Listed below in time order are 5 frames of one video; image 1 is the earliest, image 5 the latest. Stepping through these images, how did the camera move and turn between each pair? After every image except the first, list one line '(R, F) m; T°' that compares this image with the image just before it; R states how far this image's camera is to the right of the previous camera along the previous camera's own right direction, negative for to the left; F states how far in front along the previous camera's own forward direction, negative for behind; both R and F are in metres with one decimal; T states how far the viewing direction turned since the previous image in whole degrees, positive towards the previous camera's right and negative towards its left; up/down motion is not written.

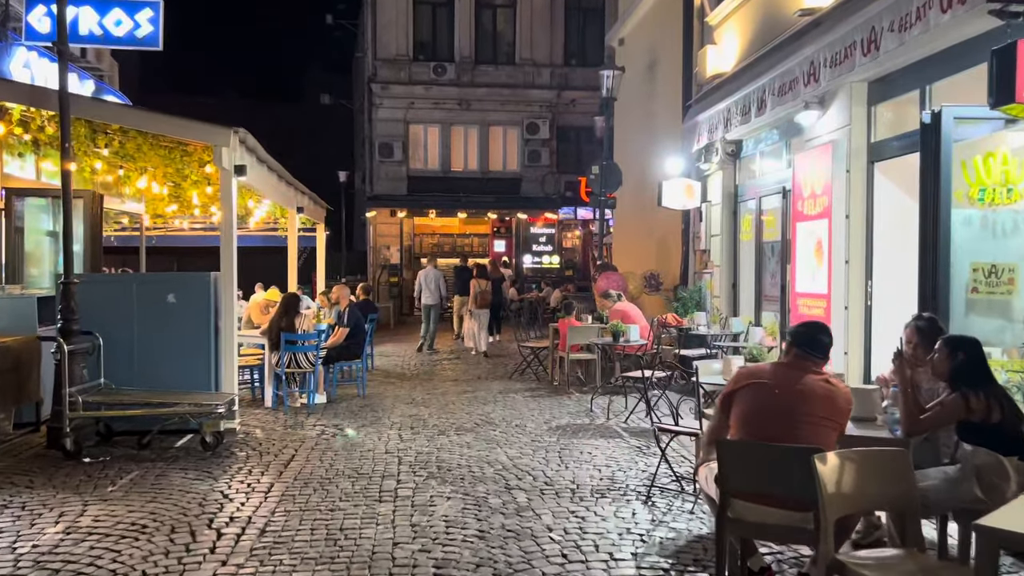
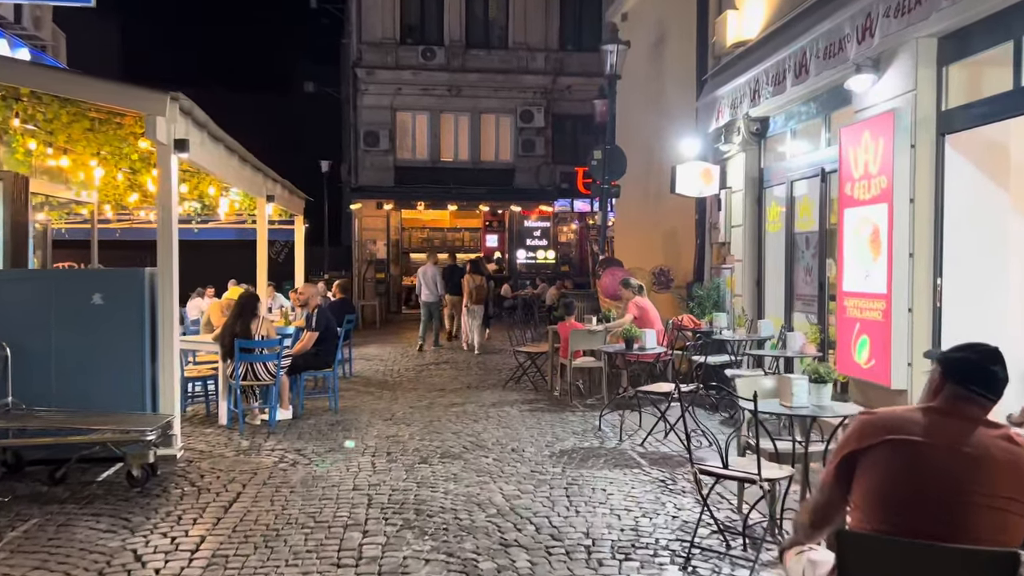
(0.0, +1.4) m; +1°
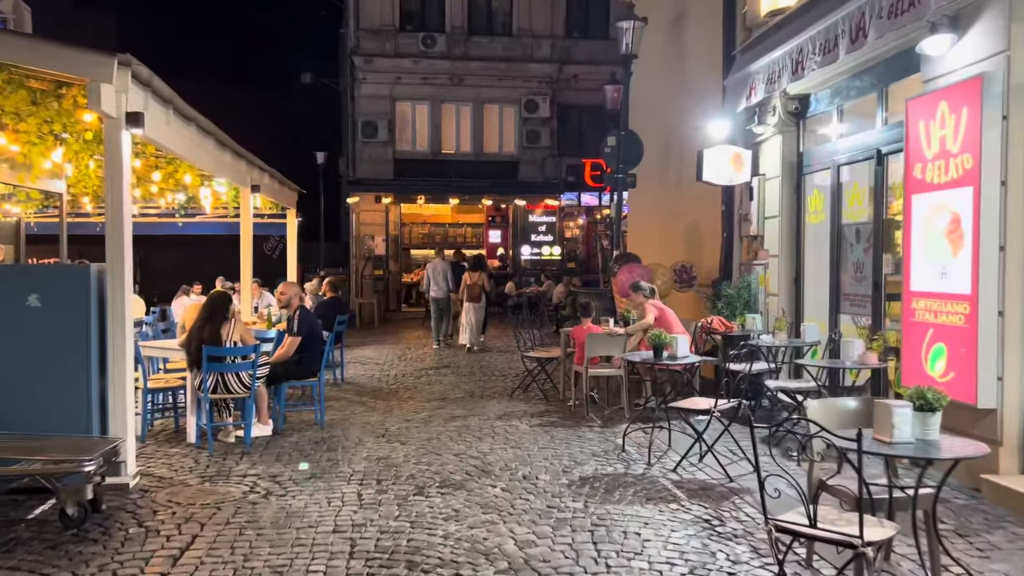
(-0.1, +1.1) m; 0°
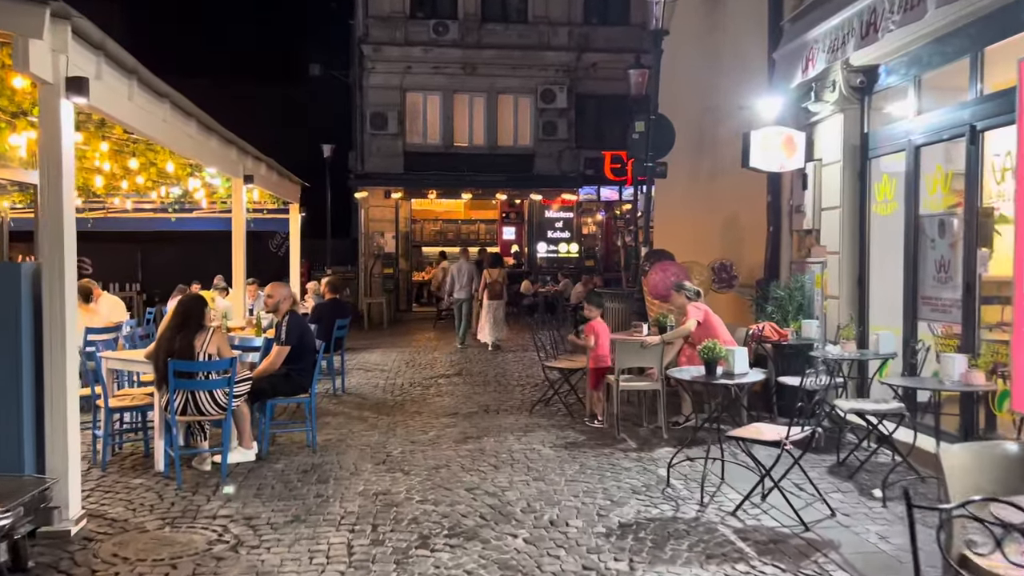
(-0.1, +1.1) m; -1°
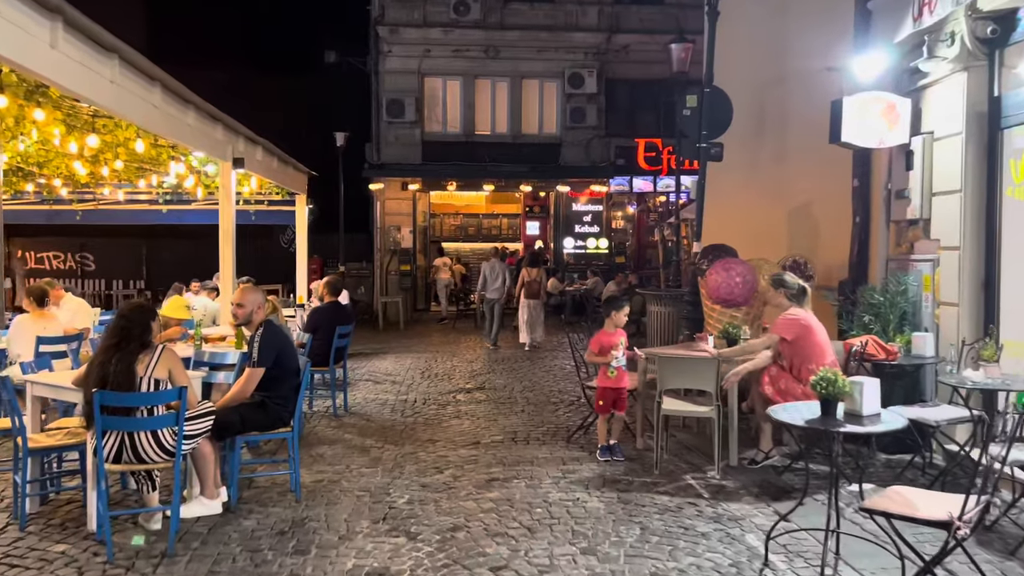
(-0.1, +1.5) m; -1°
